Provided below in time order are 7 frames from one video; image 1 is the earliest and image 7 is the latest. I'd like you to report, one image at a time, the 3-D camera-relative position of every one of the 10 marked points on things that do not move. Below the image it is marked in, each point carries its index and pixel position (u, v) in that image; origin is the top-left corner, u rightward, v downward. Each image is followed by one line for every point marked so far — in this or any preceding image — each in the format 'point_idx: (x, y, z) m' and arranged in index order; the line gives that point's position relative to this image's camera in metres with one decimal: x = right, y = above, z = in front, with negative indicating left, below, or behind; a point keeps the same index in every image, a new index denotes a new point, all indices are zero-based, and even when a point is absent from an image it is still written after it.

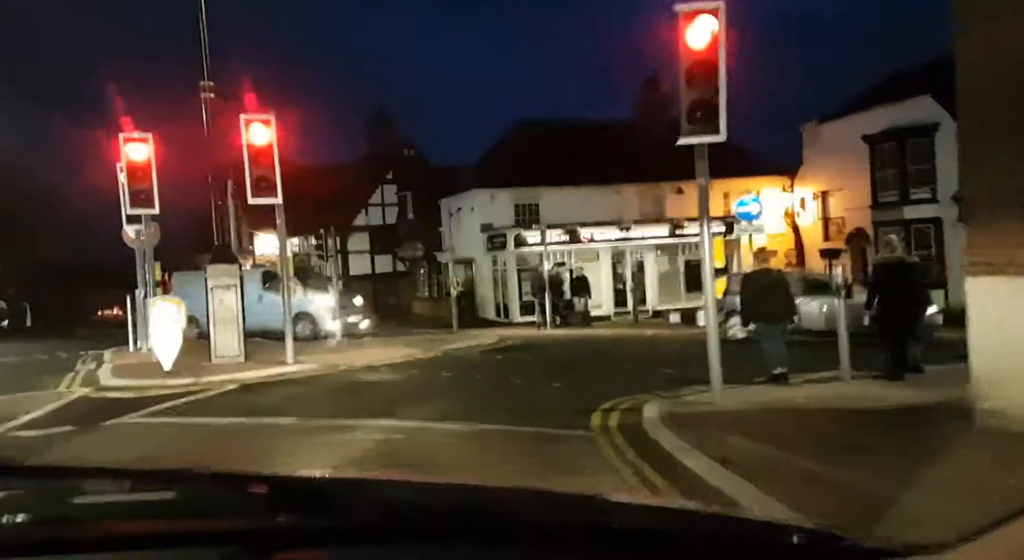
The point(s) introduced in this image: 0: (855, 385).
0: (+4.5, -1.7, +16.0) m
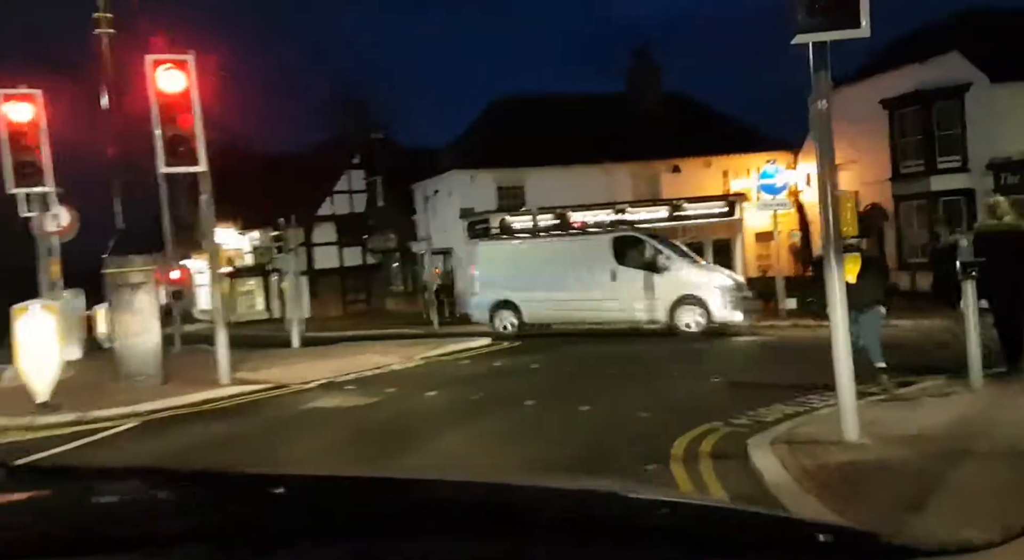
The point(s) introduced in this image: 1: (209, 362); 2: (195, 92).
0: (+4.7, -1.4, +11.7) m
1: (-4.9, -1.3, +18.8) m
2: (-4.1, +2.4, +14.8) m
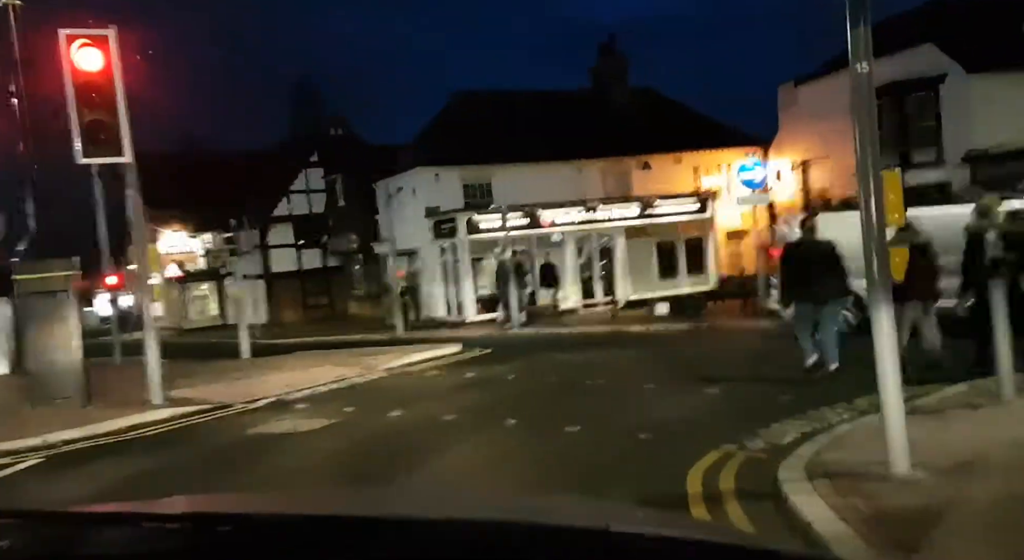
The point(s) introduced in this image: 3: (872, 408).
0: (+4.5, -1.4, +10.4) m
1: (-5.3, -1.4, +17.1) m
2: (-4.4, +2.3, +13.1) m
3: (+3.9, -1.4, +12.9) m
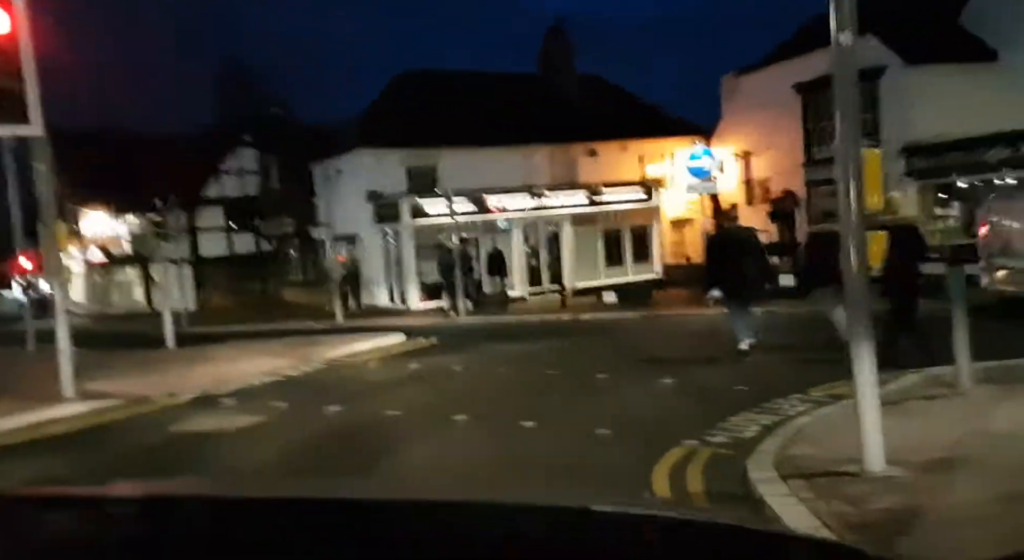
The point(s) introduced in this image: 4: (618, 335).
0: (+4.0, -1.3, +9.8) m
1: (-6.1, -1.2, +16.0) m
2: (-4.9, +2.5, +12.1) m
3: (+3.3, -1.2, +12.3) m
4: (+1.8, -0.9, +19.5) m
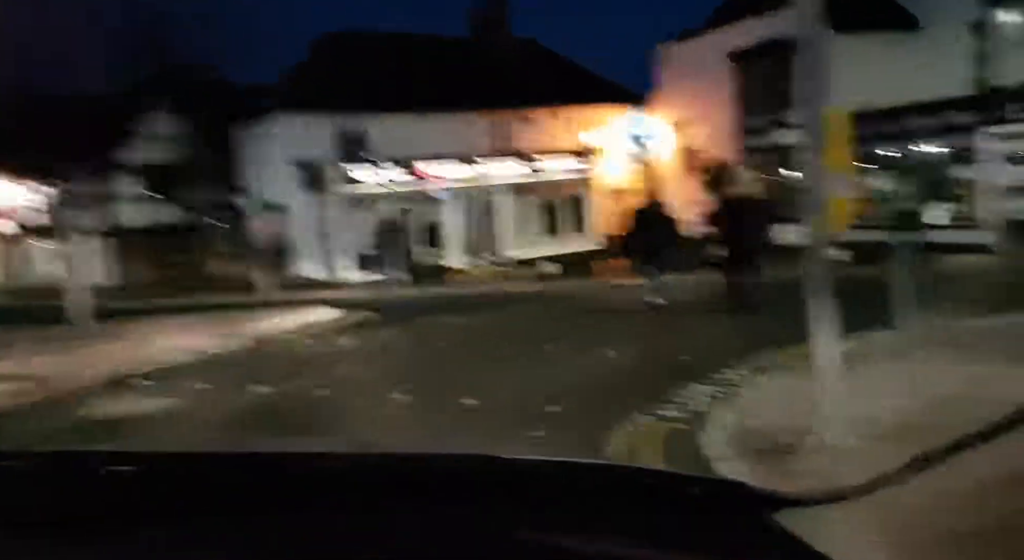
0: (+3.6, -1.0, +9.4) m
1: (-6.8, -0.9, +15.1) m
2: (-5.5, +2.8, +11.2) m
3: (+2.7, -0.9, +11.9) m
4: (+0.8, -0.4, +19.0) m
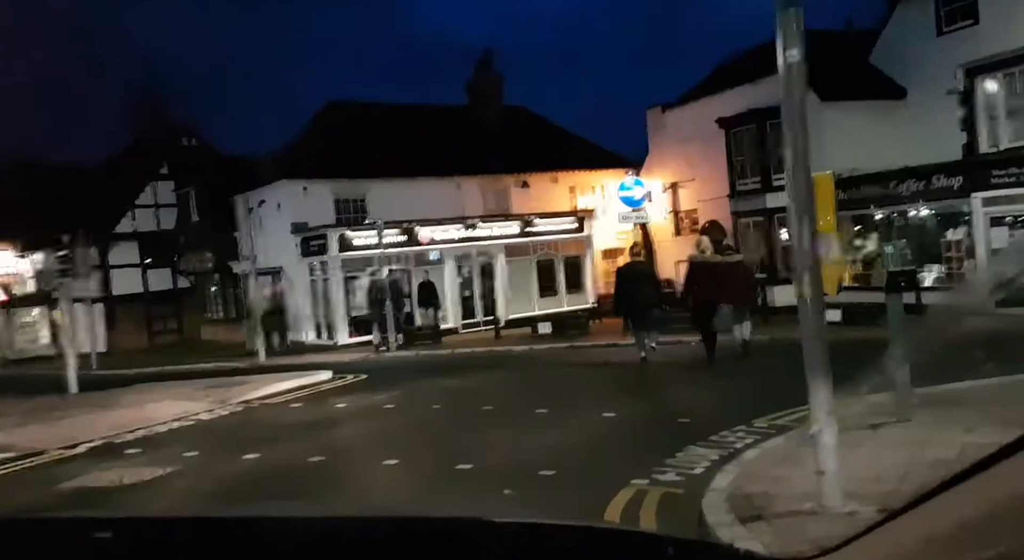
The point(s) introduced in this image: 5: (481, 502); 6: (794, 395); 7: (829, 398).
0: (+3.5, -1.5, +9.3) m
1: (-6.9, -1.7, +15.0) m
2: (-5.6, +2.1, +11.2) m
3: (+2.7, -1.5, +11.8) m
4: (+0.7, -1.4, +18.9) m
5: (-0.1, -1.7, +8.9) m
6: (+3.4, -1.4, +13.9) m
7: (+2.3, -0.9, +8.5) m
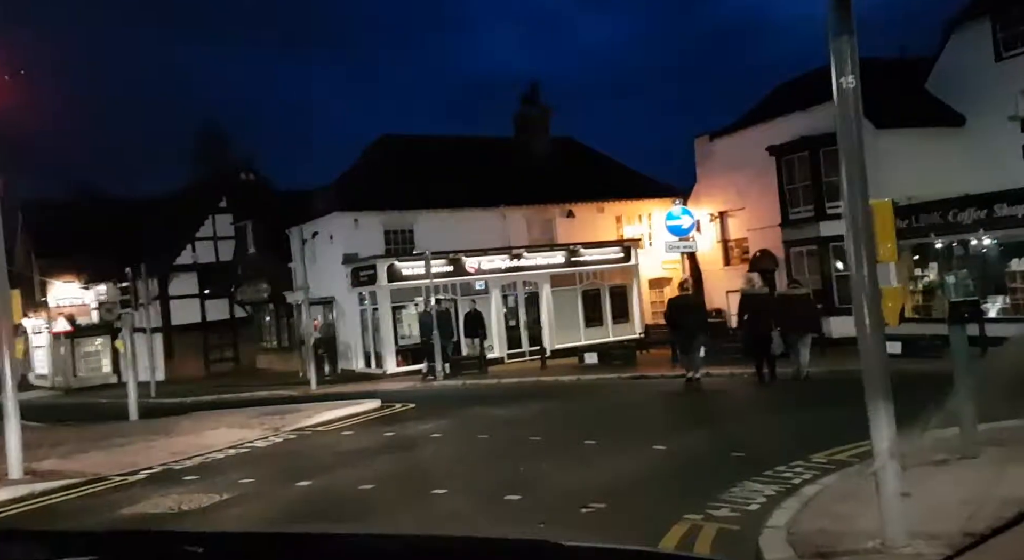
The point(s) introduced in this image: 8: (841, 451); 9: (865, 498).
0: (+3.9, -1.7, +9.2) m
1: (-6.3, -2.1, +15.2) m
2: (-5.1, +1.8, +11.5) m
3: (+3.2, -1.8, +11.7) m
4: (+1.5, -1.9, +18.8) m
5: (+0.3, -1.9, +8.8) m
6: (+3.9, -1.7, +13.8) m
7: (+2.7, -1.1, +8.4) m
8: (+3.4, -1.8, +12.2) m
9: (+2.9, -1.8, +9.6) m
